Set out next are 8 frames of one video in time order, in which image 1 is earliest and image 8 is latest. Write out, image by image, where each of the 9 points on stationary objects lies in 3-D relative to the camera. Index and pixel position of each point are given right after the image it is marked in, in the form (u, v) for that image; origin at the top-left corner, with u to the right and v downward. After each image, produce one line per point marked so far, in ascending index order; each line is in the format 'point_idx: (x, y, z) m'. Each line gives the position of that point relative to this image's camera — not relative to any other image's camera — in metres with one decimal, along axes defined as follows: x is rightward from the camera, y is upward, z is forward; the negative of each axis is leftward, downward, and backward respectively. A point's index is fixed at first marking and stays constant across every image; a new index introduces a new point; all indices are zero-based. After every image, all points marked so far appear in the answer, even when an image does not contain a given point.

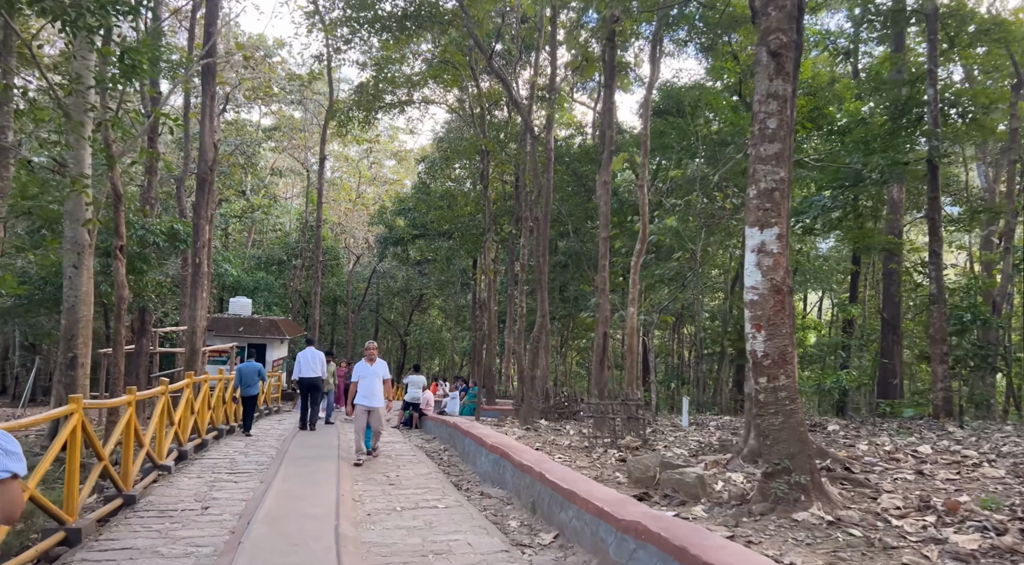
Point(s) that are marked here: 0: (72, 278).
0: (-5.7, +0.1, +10.3) m
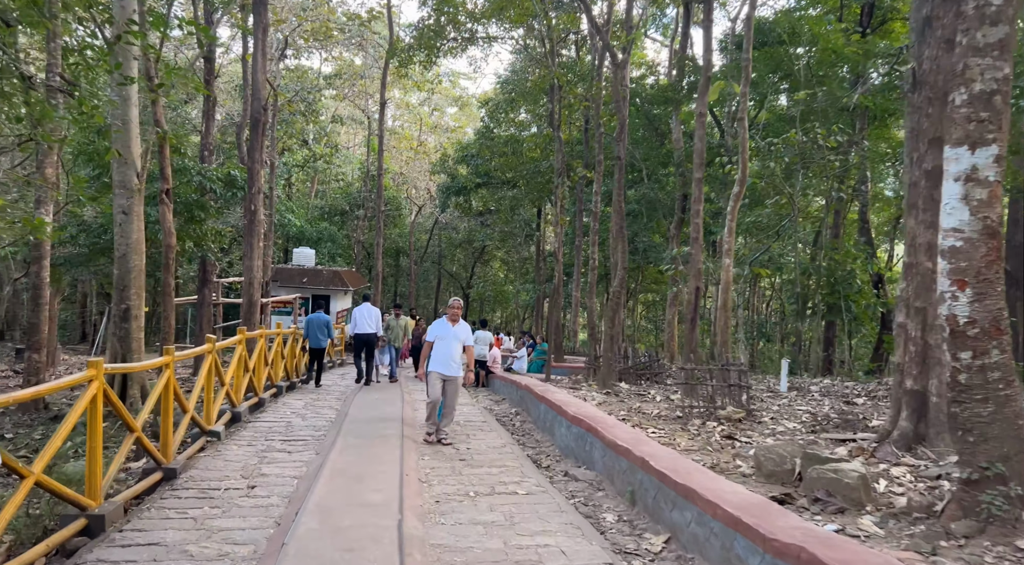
0: (-4.8, +0.7, +9.7) m
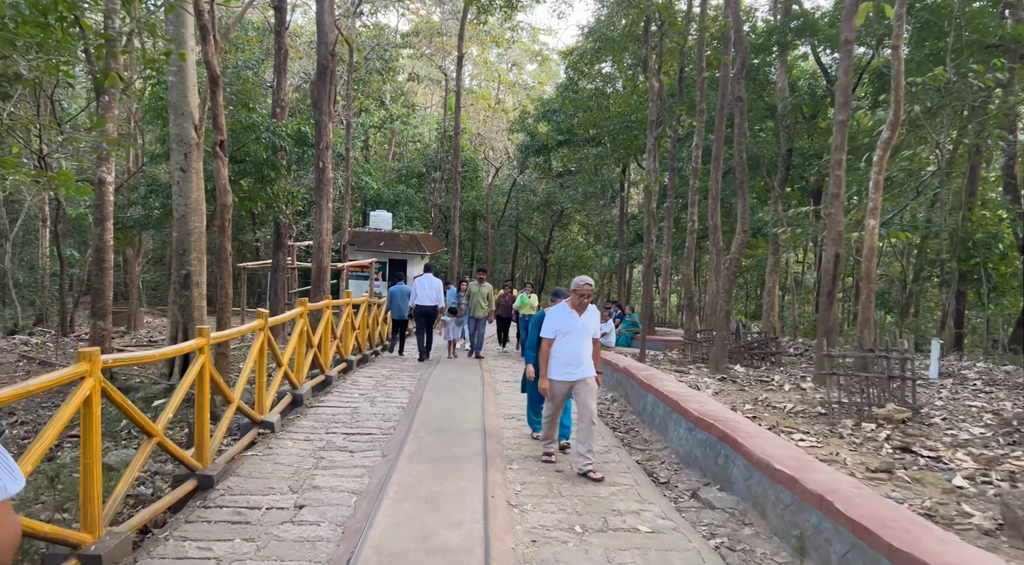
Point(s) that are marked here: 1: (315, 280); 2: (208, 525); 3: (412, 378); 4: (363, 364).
0: (-3.7, +1.1, +8.9) m
1: (-2.6, 0.0, +10.6) m
2: (-1.5, -1.2, +3.9) m
3: (-1.1, -1.0, +8.4) m
4: (-1.9, -1.0, +10.1) m
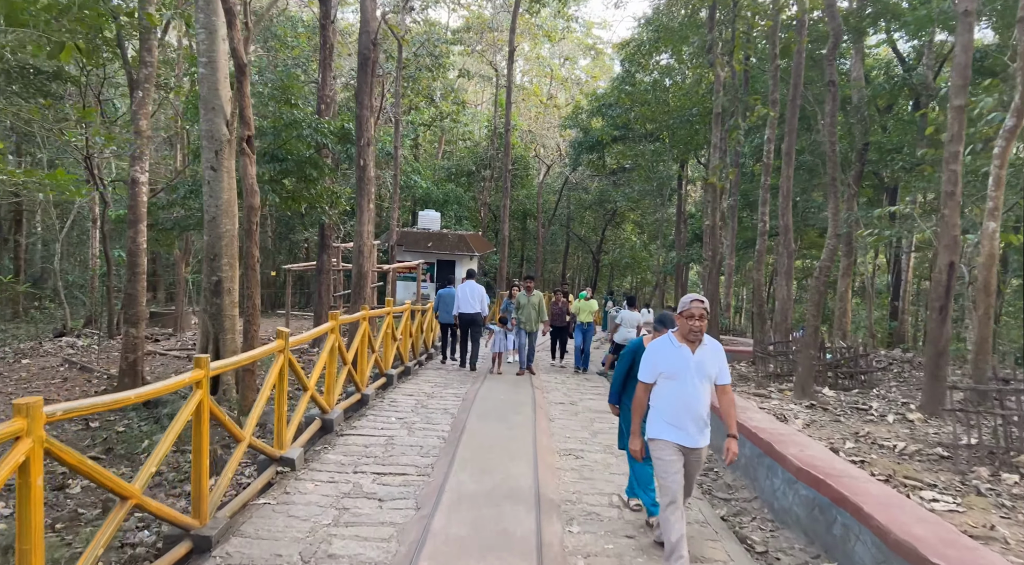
0: (-3.2, +1.0, +8.3) m
1: (-2.0, -0.1, +9.9) m
2: (-1.3, -1.3, +3.1) m
3: (-0.5, -1.1, +7.7) m
4: (-1.3, -1.1, +9.3) m
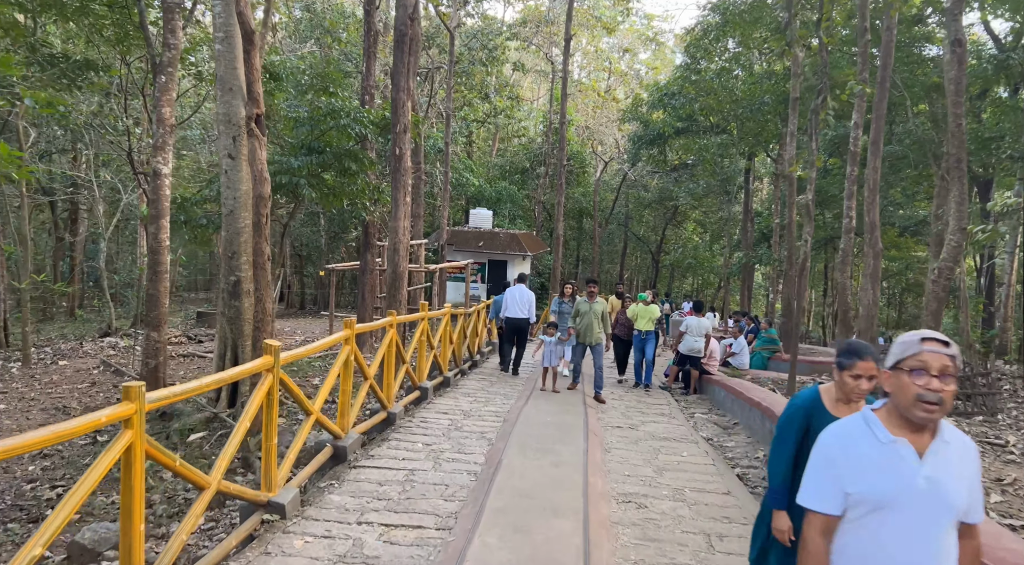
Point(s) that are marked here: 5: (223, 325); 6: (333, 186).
0: (-2.7, +1.0, +7.5) m
1: (-1.4, -0.1, +9.0) m
2: (-1.2, -1.3, +2.2) m
3: (-0.1, -1.1, +6.6) m
4: (-0.7, -1.1, +8.4) m
5: (-2.8, -0.4, +7.7) m
6: (-2.9, +1.5, +12.6) m
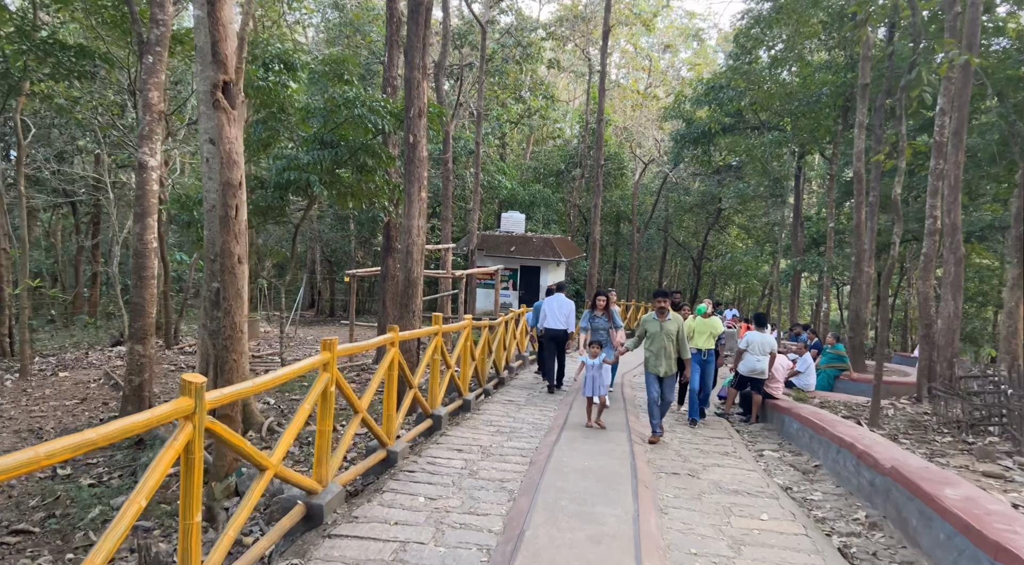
0: (-2.4, +1.0, +6.4) m
1: (-1.1, -0.1, +7.8) m
2: (-1.2, -1.3, +1.0) m
3: (+0.1, -1.2, +5.4) m
4: (-0.5, -1.2, +7.2) m
5: (-2.6, -0.5, +6.6) m
6: (-2.4, +1.4, +11.5) m
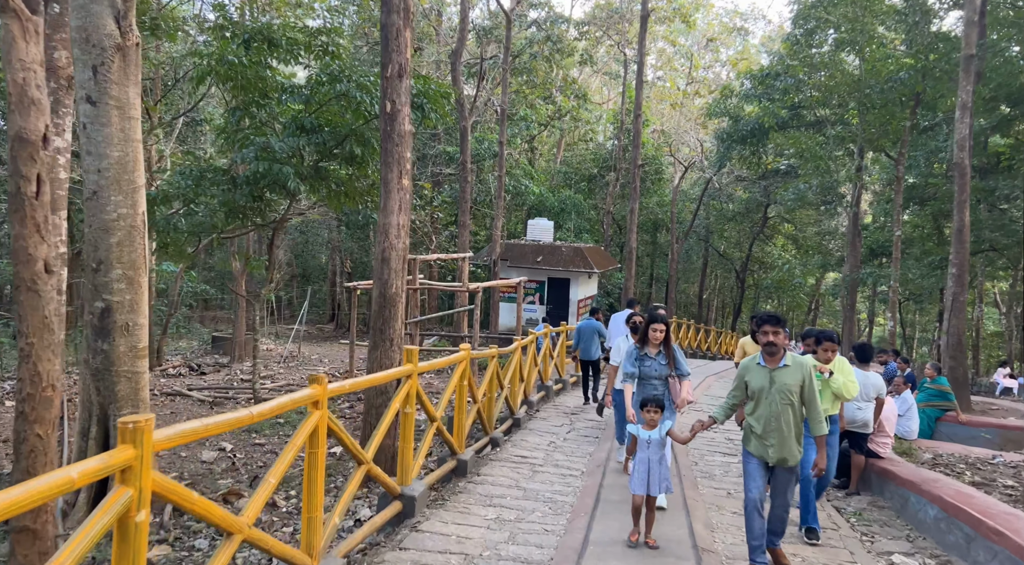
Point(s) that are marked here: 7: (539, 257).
0: (-2.4, +0.9, +4.5) m
1: (-1.0, -0.3, +5.8) m
2: (-1.3, -1.3, -1.0) m
3: (+0.1, -1.3, +3.4) m
4: (-0.4, -1.3, +5.2) m
5: (-2.5, -0.6, +4.7) m
6: (-2.1, +1.3, +9.6) m
7: (+0.6, +0.6, +18.9) m
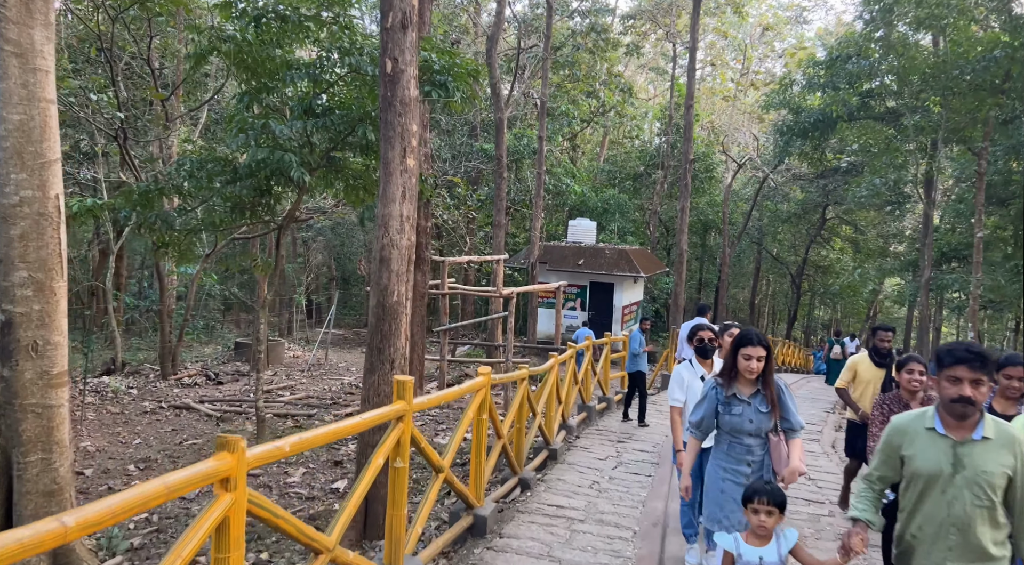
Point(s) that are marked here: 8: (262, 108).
0: (-2.3, +0.8, +3.4) m
1: (-0.8, -0.3, +4.7) m
2: (-1.5, -1.3, -2.1) m
3: (+0.1, -1.3, +2.1) m
4: (-0.2, -1.4, +3.9) m
5: (-2.4, -0.6, +3.6) m
6: (-1.7, +1.2, +8.5) m
7: (+1.5, +0.5, +17.6) m
8: (-2.8, +2.0, +8.8) m
